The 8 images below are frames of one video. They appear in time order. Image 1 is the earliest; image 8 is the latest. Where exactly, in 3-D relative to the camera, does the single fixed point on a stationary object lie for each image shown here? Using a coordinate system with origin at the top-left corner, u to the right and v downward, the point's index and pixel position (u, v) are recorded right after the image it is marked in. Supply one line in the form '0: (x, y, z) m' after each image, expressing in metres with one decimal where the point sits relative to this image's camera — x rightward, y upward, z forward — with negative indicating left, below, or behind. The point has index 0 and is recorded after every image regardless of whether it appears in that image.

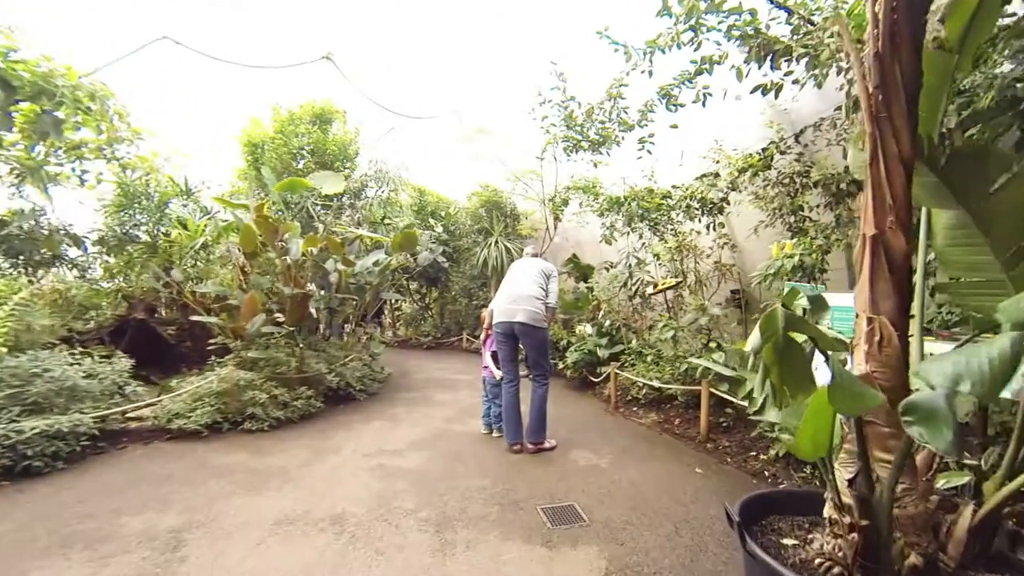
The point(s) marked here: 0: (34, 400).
0: (-2.9, -0.7, +2.6) m
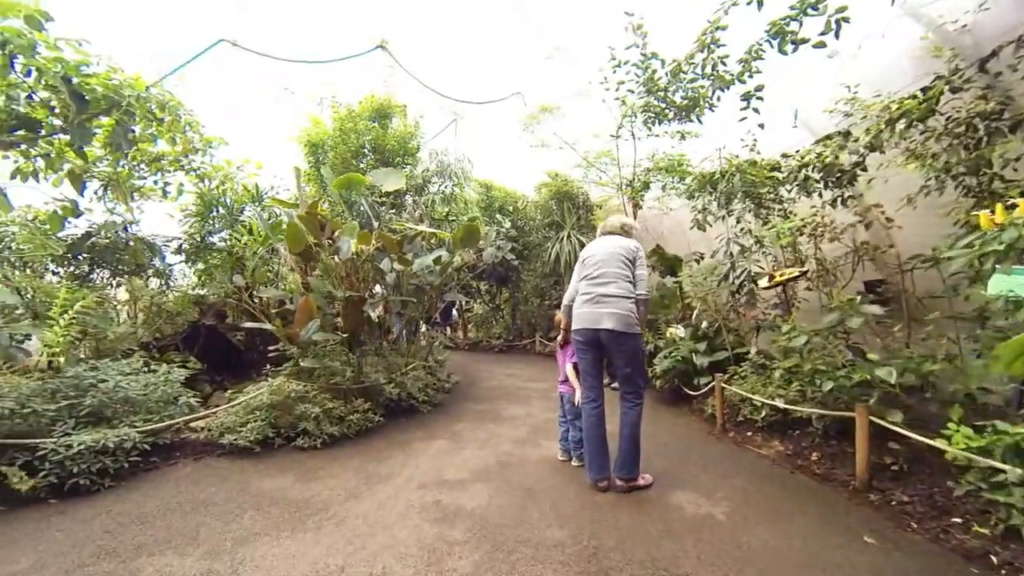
0: (-2.4, -0.7, +2.5) m
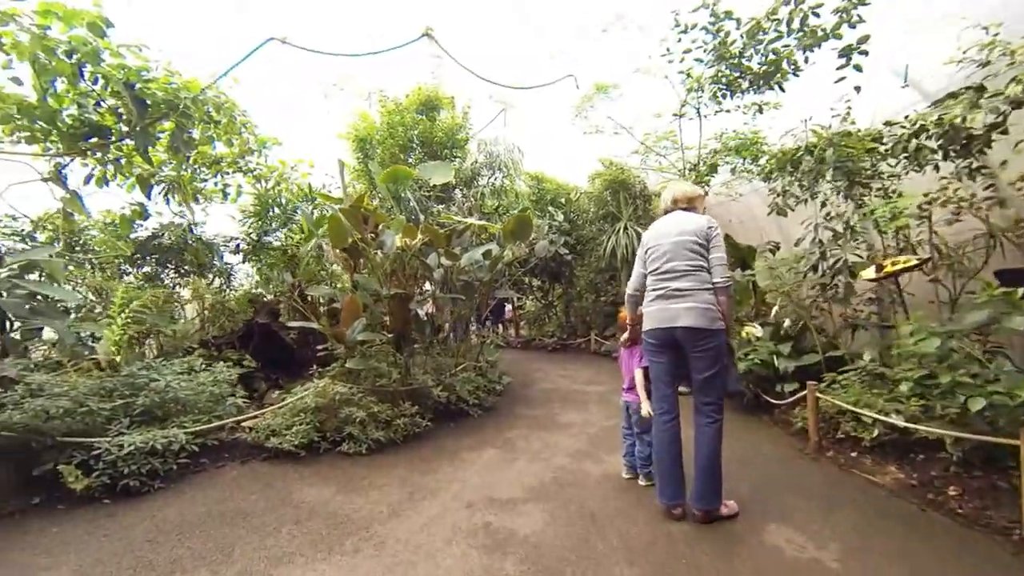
0: (-2.1, -0.7, +2.5) m
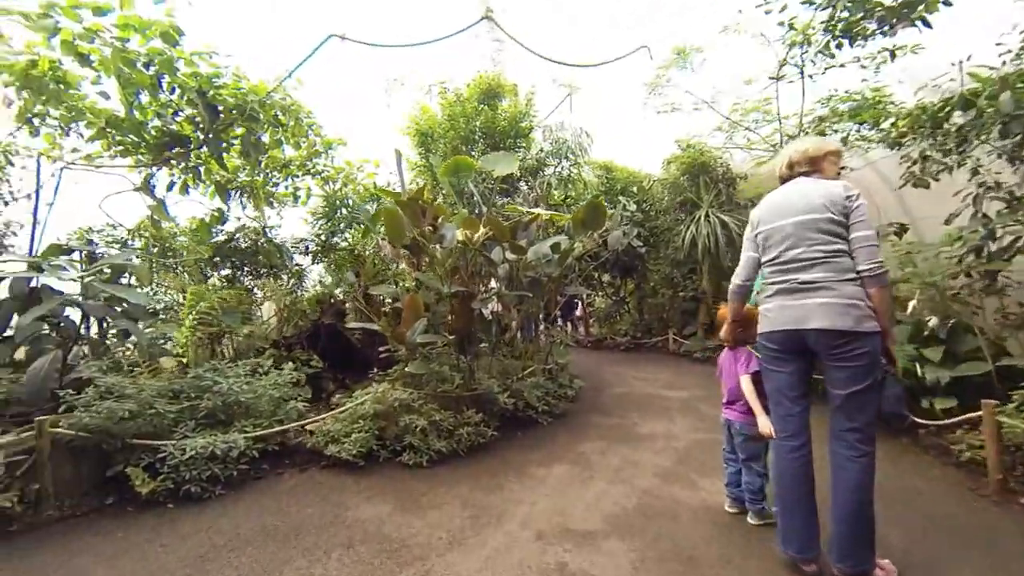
0: (-1.7, -0.7, +2.5) m
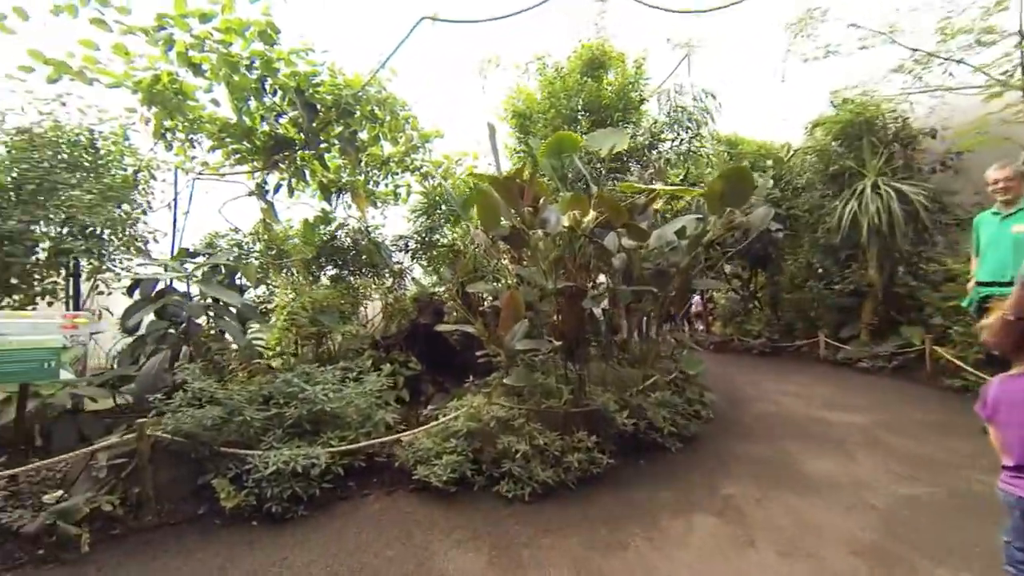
0: (-1.2, -0.7, +2.3) m
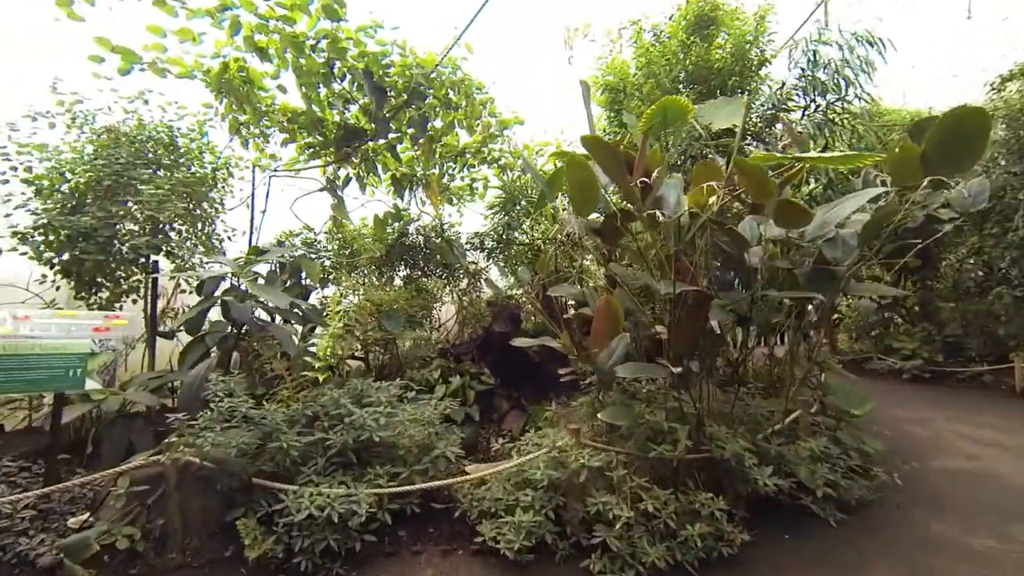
0: (-0.8, -0.7, +1.9) m
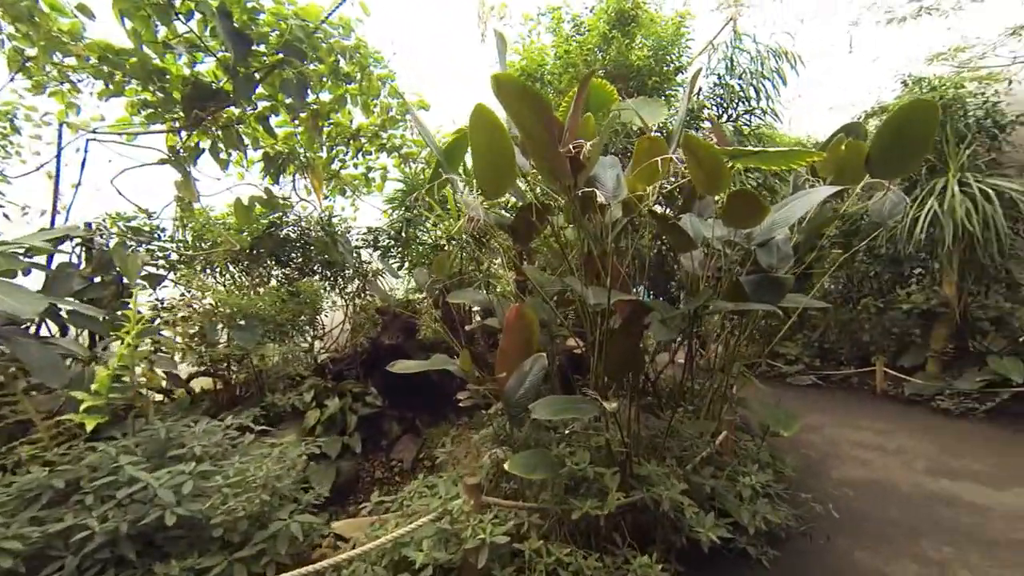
0: (-1.1, -0.7, +1.2) m
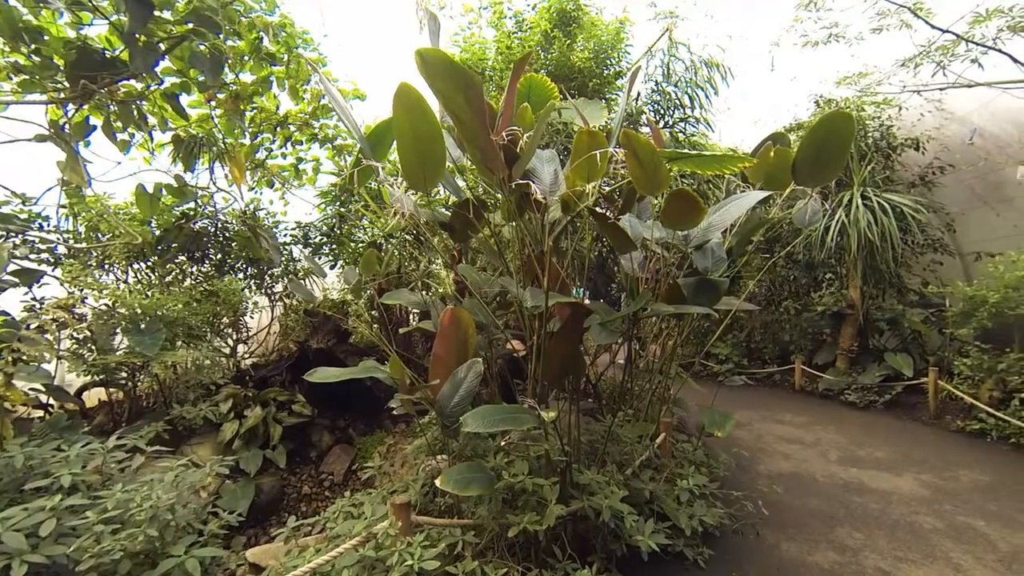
0: (-1.3, -0.7, +0.9) m
